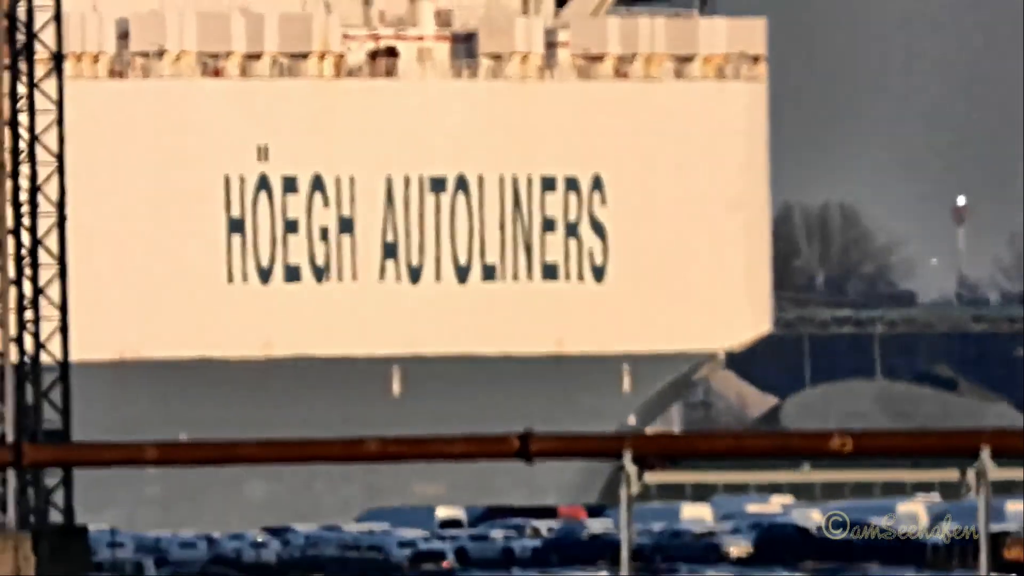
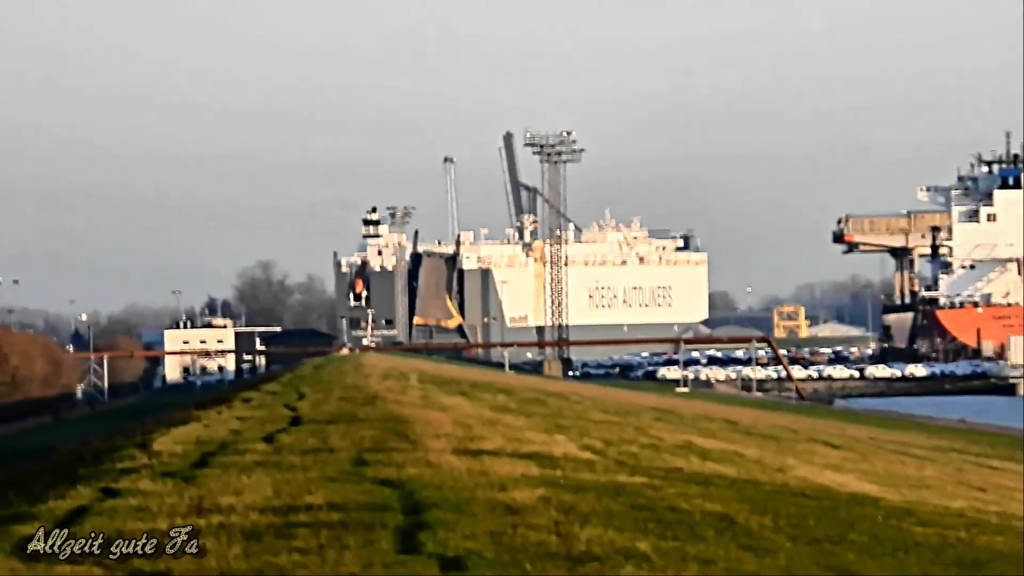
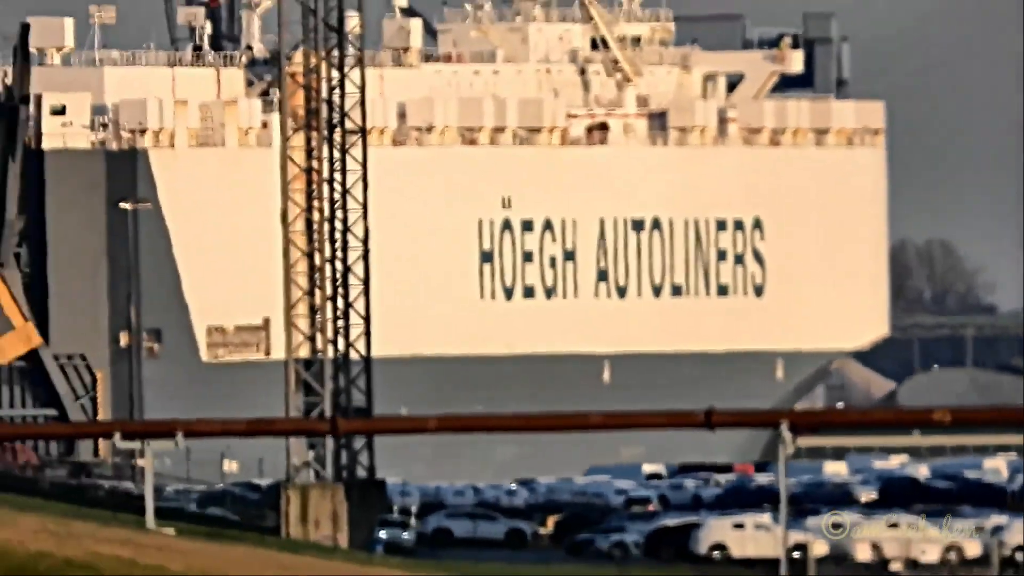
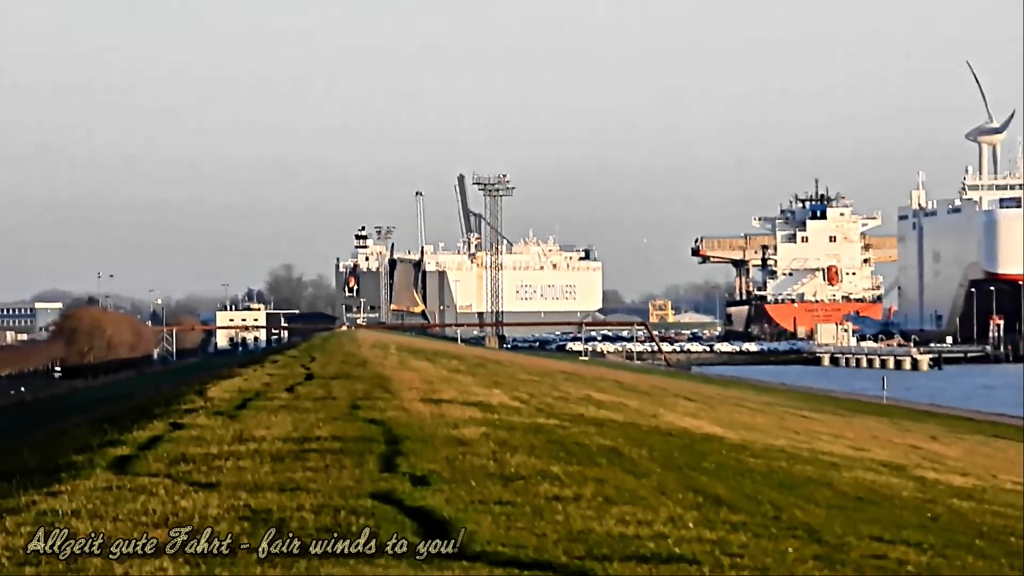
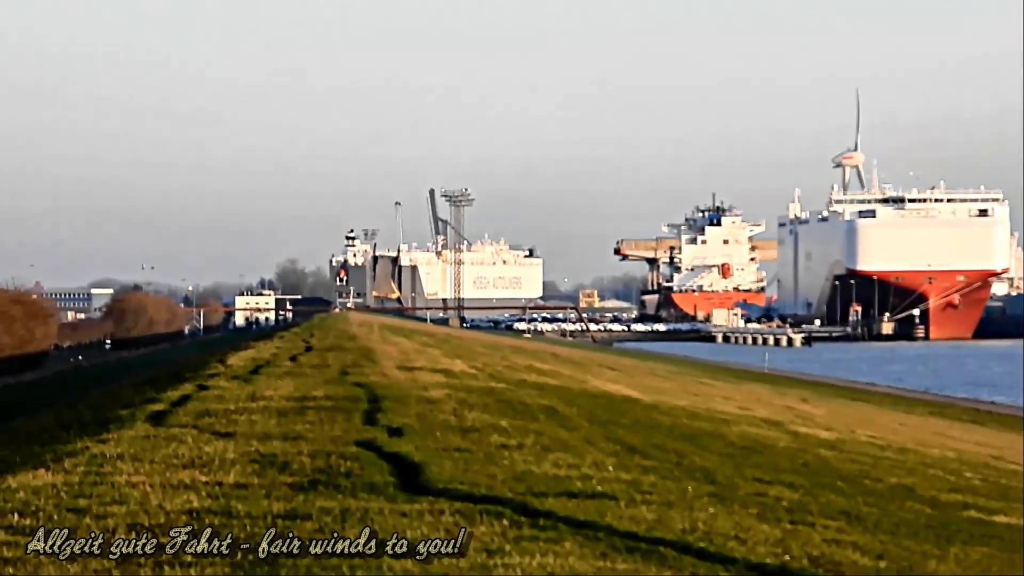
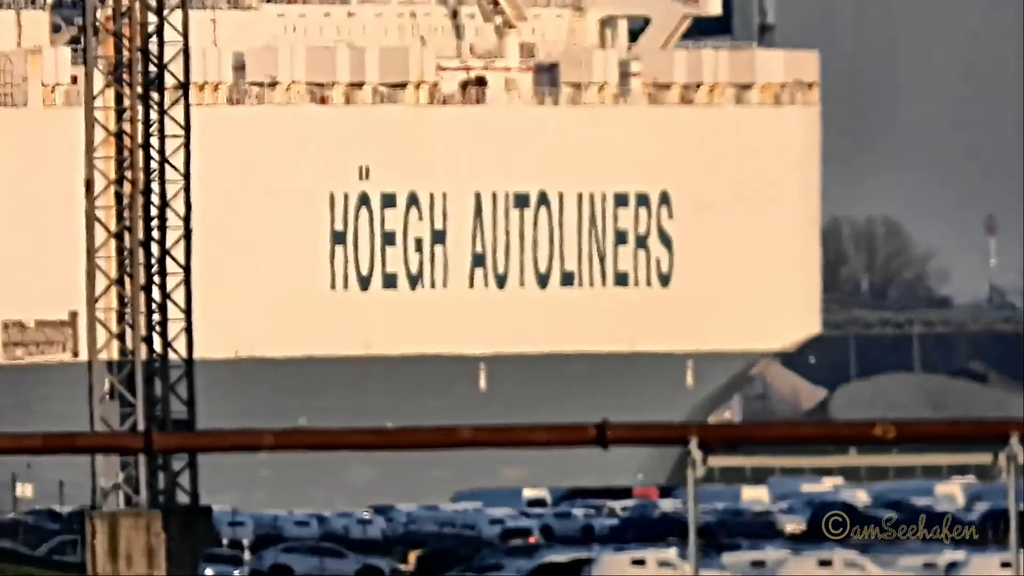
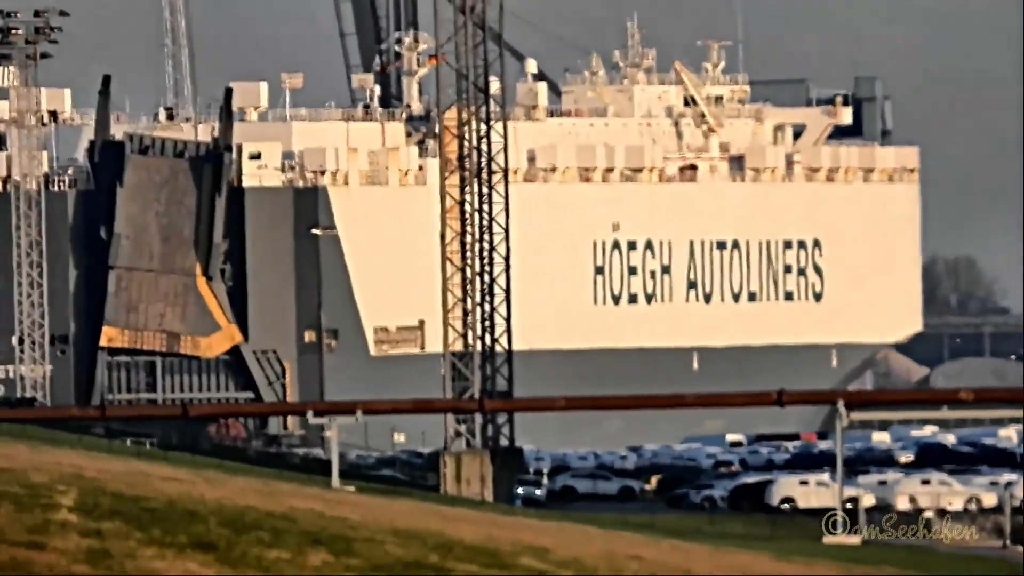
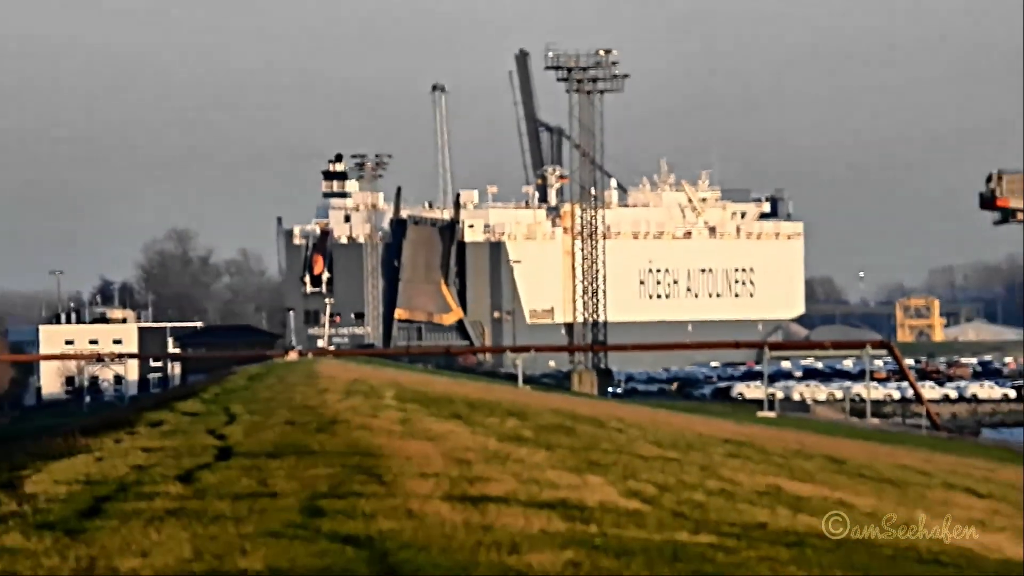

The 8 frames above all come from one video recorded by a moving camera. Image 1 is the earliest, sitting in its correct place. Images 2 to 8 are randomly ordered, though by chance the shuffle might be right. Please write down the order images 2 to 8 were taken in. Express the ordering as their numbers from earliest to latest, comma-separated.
6, 3, 7, 8, 2, 4, 5
